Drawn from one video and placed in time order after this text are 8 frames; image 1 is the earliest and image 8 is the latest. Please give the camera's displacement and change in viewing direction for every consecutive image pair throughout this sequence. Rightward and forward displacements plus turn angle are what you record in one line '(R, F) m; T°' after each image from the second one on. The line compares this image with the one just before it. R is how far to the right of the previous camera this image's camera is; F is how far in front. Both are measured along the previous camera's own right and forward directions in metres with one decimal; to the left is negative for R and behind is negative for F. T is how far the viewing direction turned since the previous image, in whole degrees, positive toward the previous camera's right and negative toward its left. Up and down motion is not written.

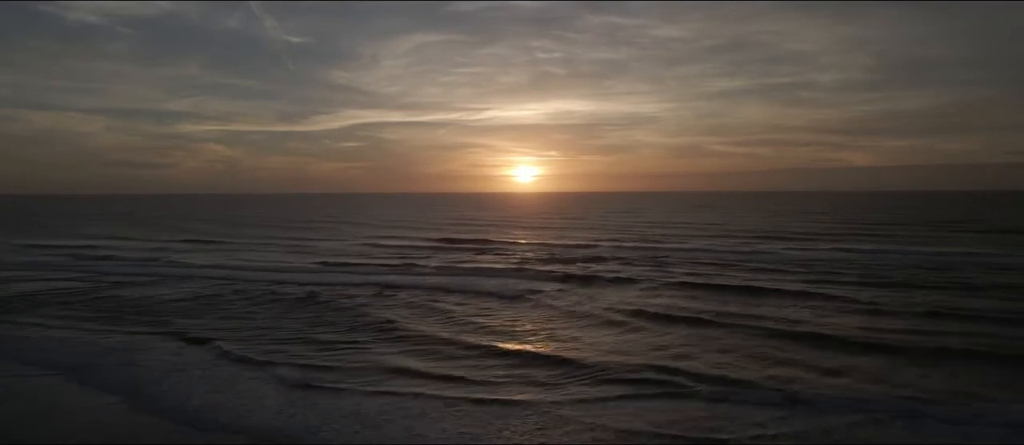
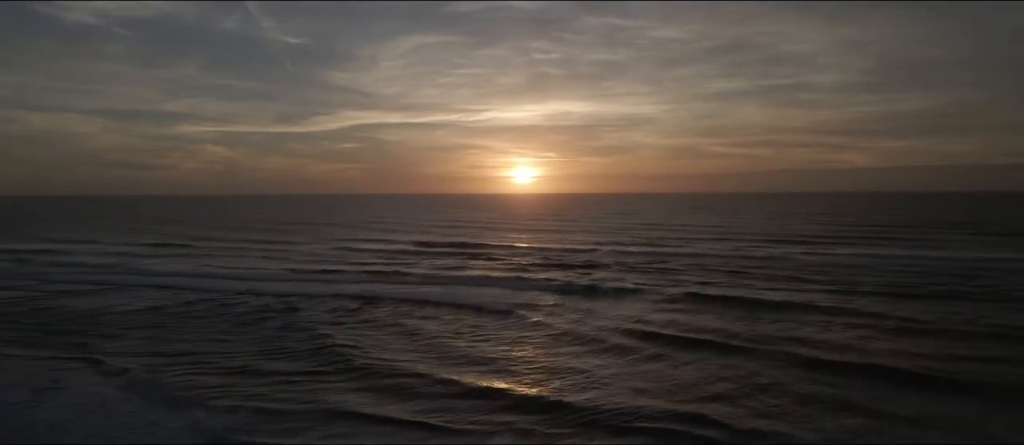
(+0.2, +2.0) m; 0°
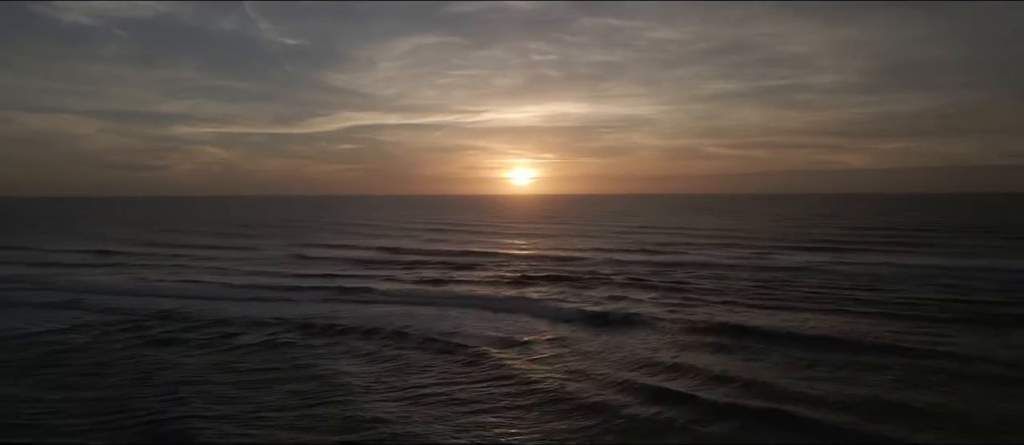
(+0.3, +3.6) m; 0°
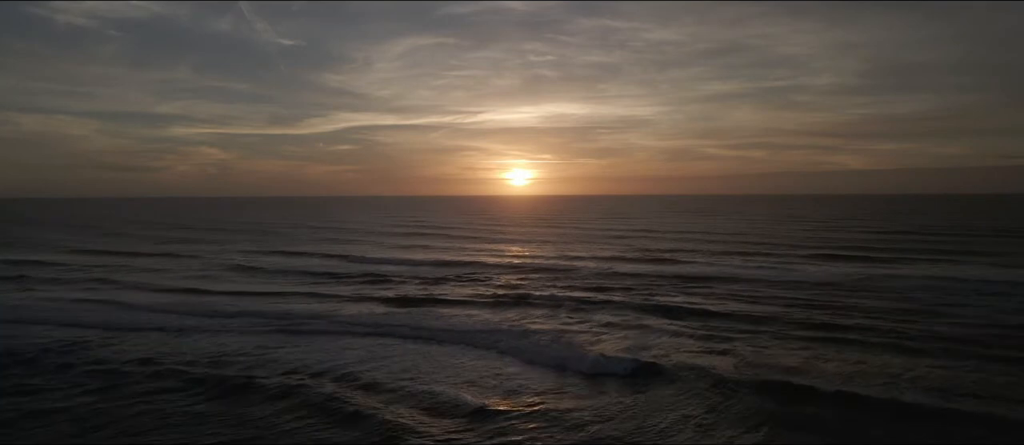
(+0.2, +3.9) m; 0°
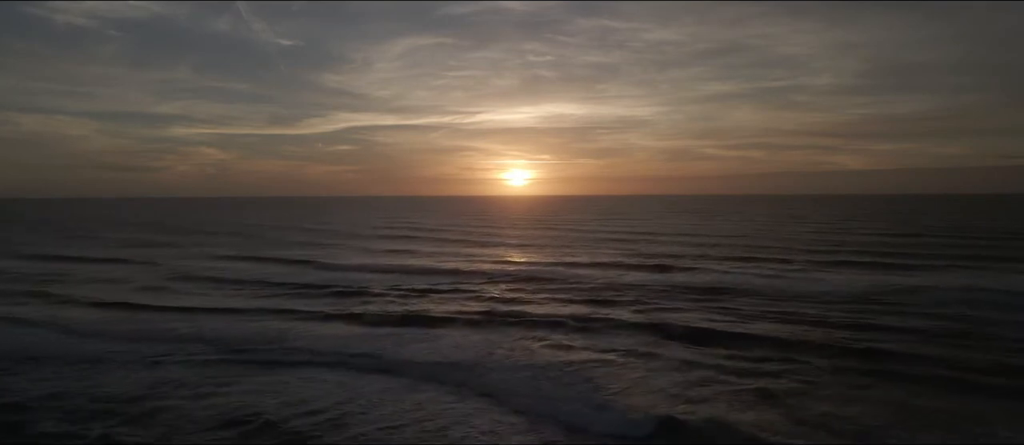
(+0.3, +2.4) m; 0°
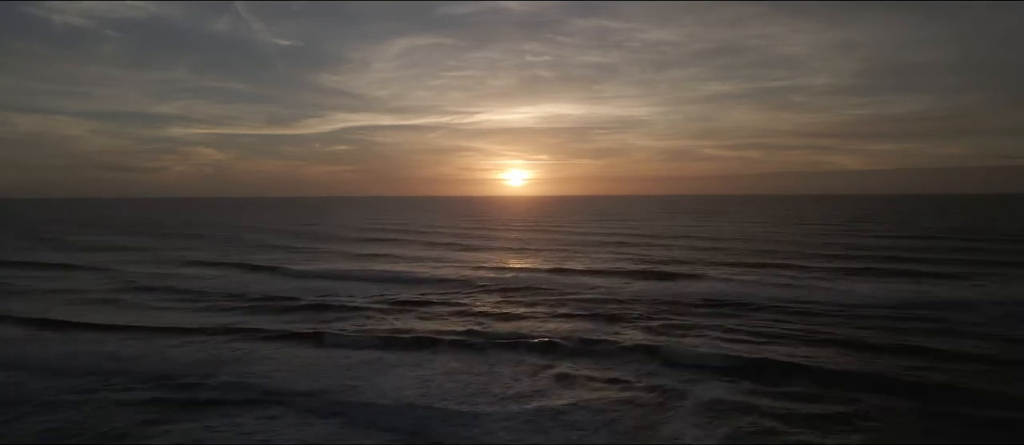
(+0.2, +2.4) m; 0°
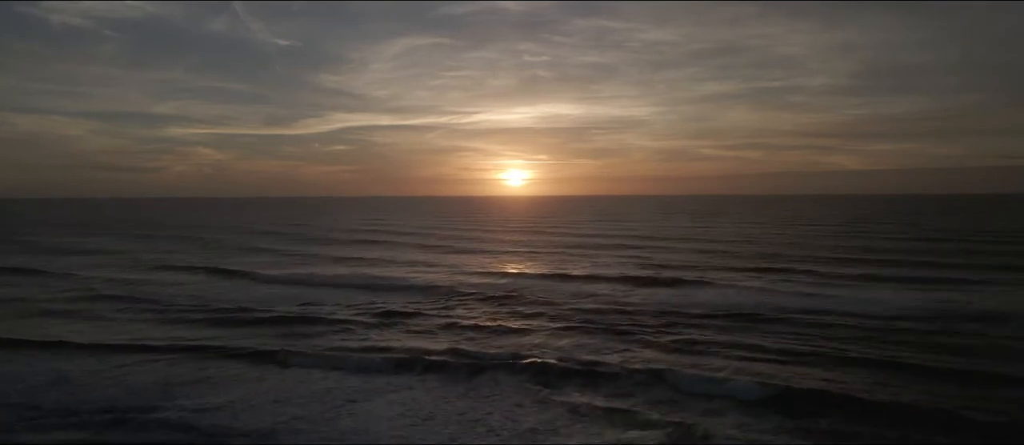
(+0.1, +1.8) m; 0°
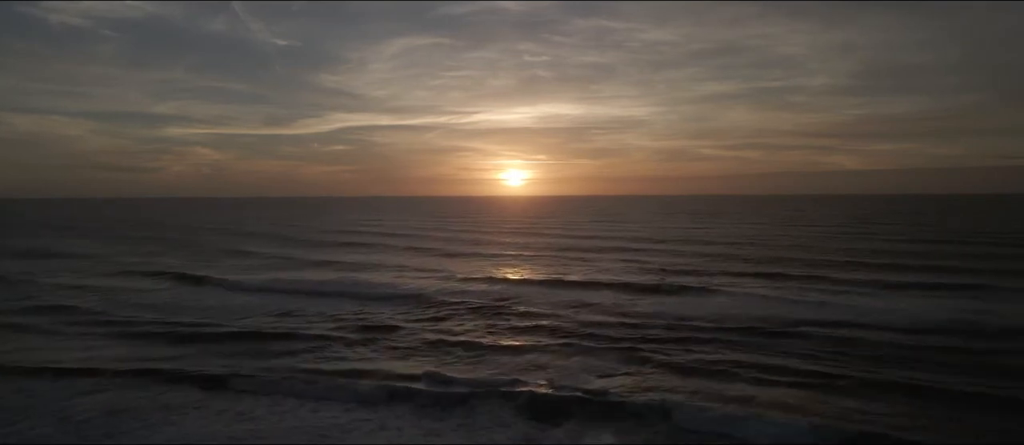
(+0.2, +1.5) m; 0°
